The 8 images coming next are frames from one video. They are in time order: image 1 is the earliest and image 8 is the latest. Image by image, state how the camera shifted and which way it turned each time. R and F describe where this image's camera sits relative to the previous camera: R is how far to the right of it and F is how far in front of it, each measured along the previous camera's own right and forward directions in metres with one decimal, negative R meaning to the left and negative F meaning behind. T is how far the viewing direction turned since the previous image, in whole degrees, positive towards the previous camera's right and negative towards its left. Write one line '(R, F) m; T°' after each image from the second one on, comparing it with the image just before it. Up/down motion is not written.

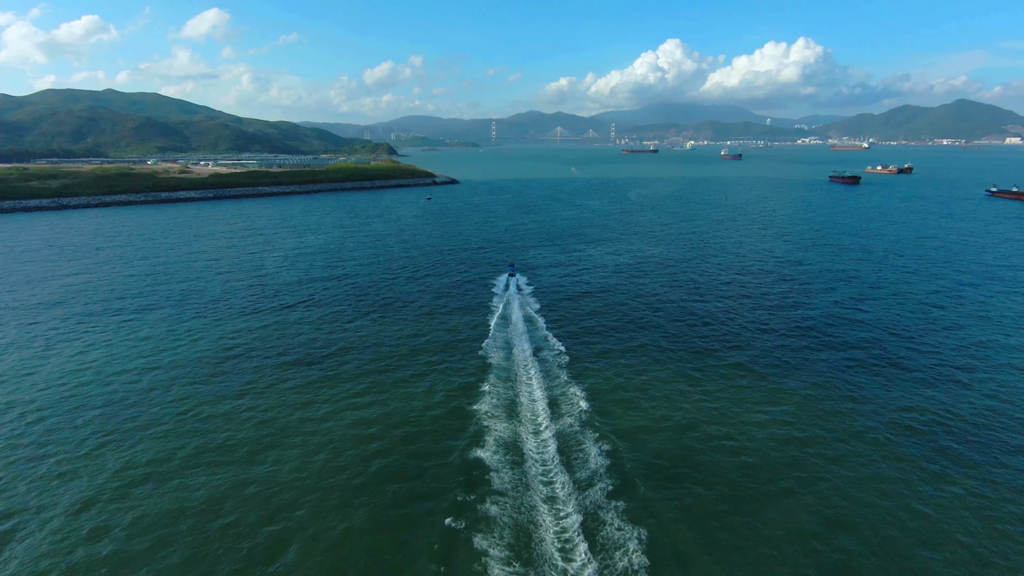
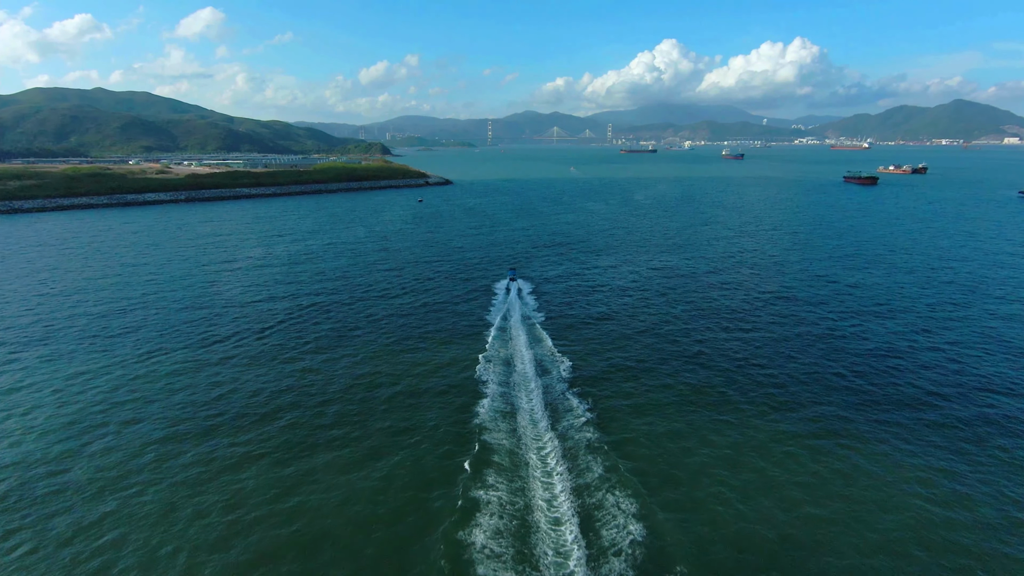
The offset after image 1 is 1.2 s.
(-0.2, +10.8) m; 0°
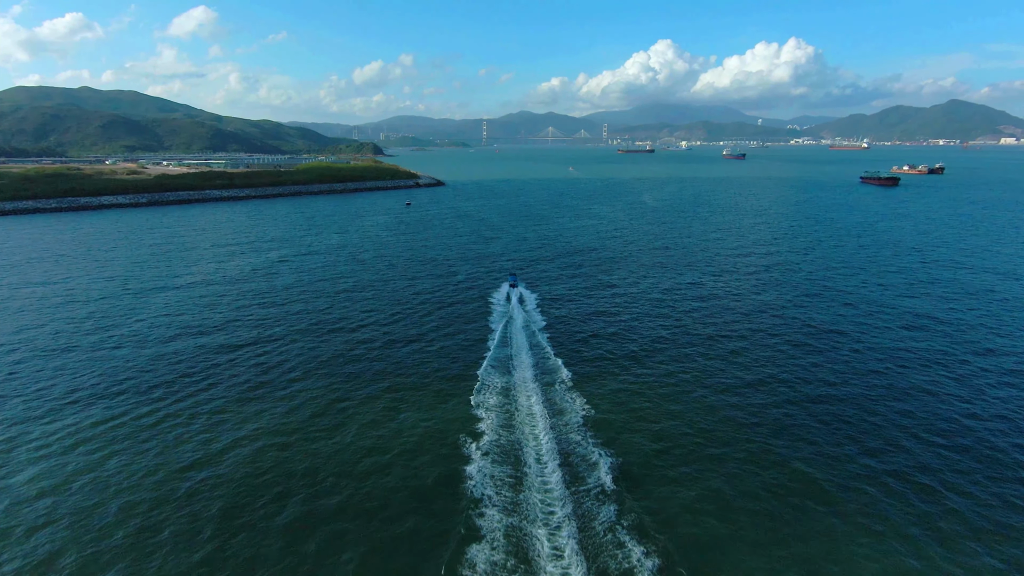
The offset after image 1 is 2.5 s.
(-0.3, +12.2) m; 0°
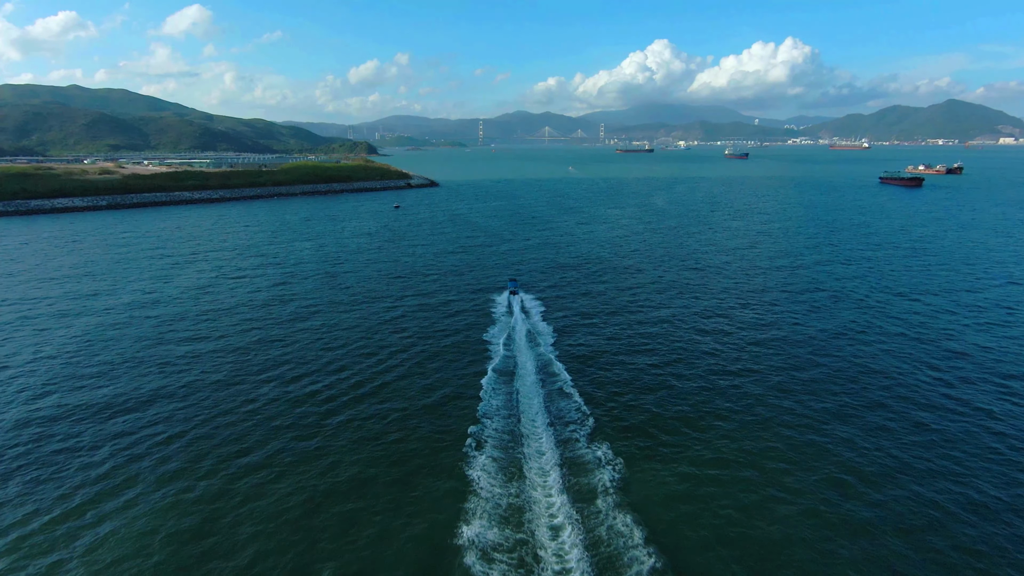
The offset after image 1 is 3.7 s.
(-0.4, +10.9) m; 0°
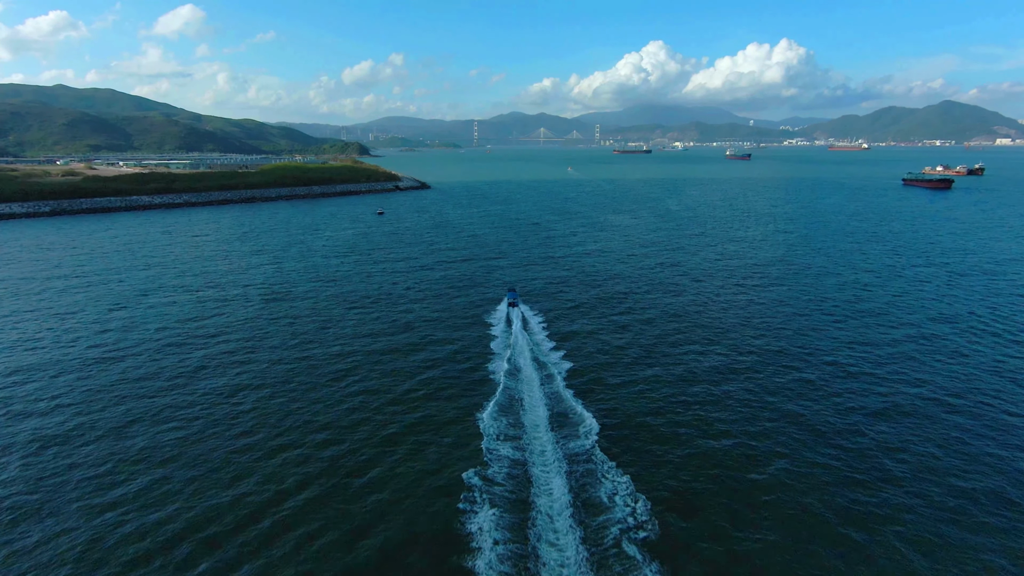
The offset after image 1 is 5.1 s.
(-0.4, +12.1) m; 0°
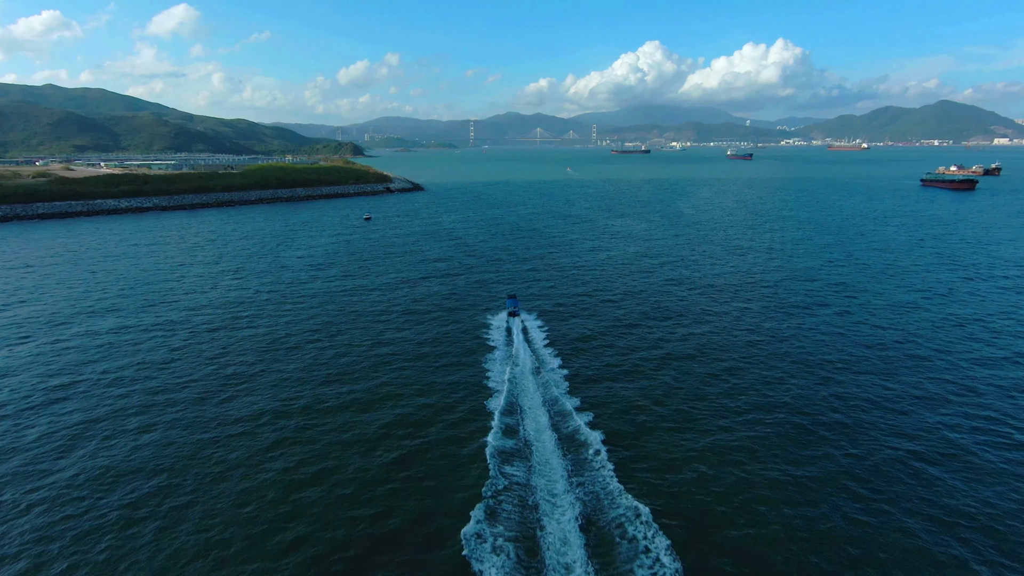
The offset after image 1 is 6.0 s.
(-0.4, +8.5) m; 0°
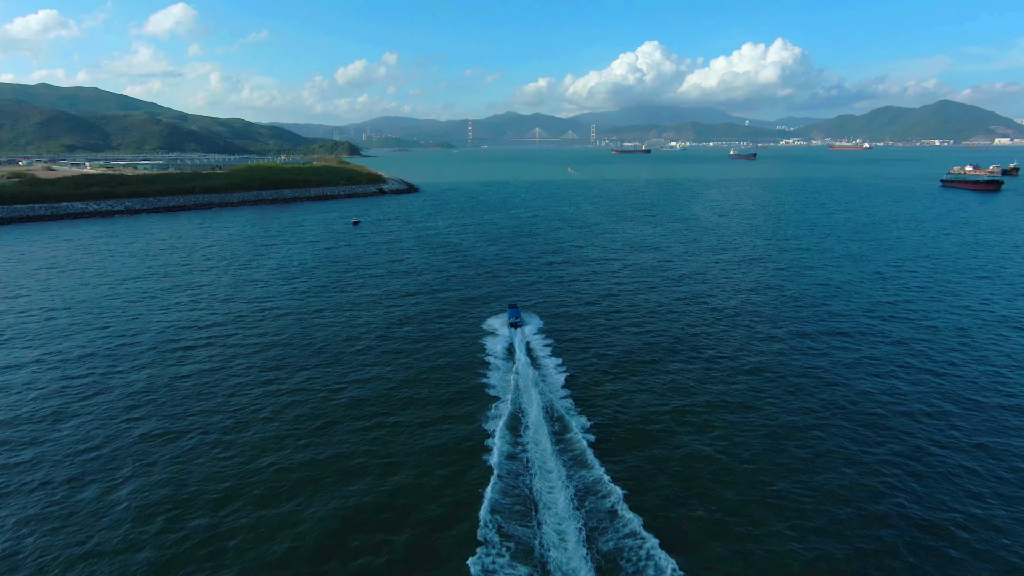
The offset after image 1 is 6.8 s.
(-0.2, +7.3) m; 0°
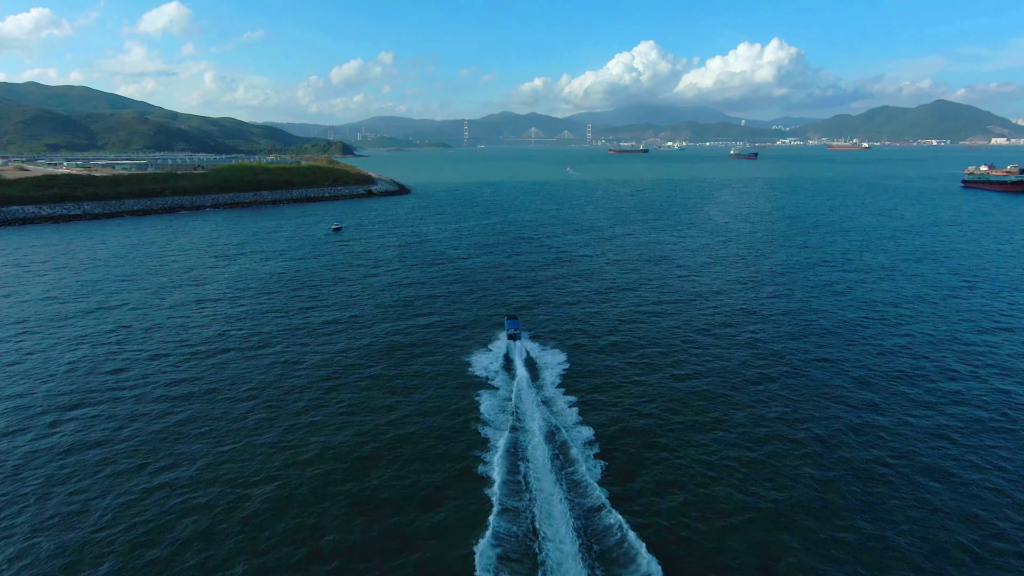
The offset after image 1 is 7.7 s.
(-0.1, +8.2) m; 0°
